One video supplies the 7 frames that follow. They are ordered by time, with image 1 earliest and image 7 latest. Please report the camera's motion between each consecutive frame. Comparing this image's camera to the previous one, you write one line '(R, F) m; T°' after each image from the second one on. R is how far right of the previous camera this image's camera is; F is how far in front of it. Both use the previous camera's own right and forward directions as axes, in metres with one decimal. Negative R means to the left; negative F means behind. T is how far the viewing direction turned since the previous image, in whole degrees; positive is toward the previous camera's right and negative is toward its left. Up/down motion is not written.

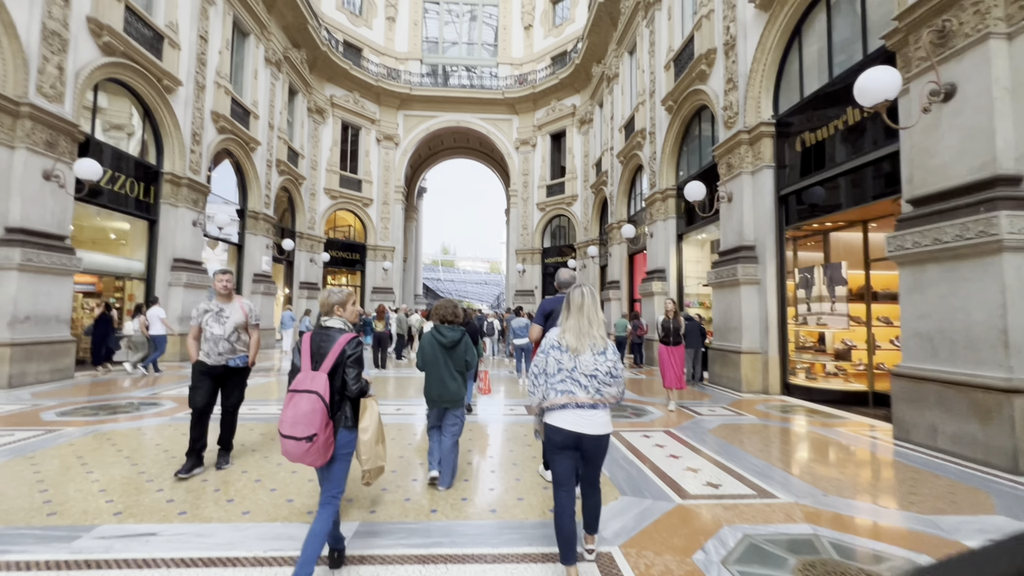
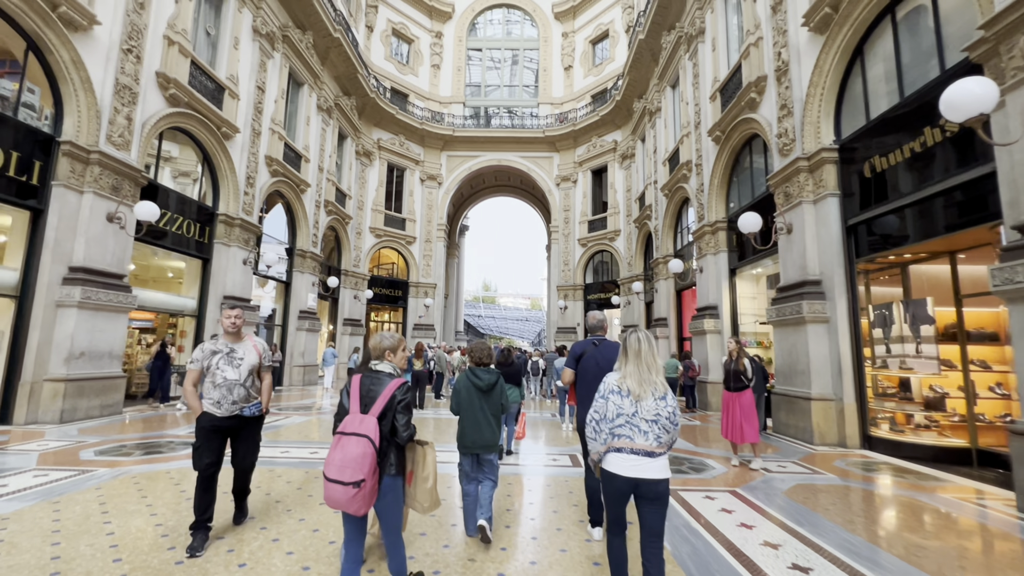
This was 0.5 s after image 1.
(0.0, +0.3) m; -5°
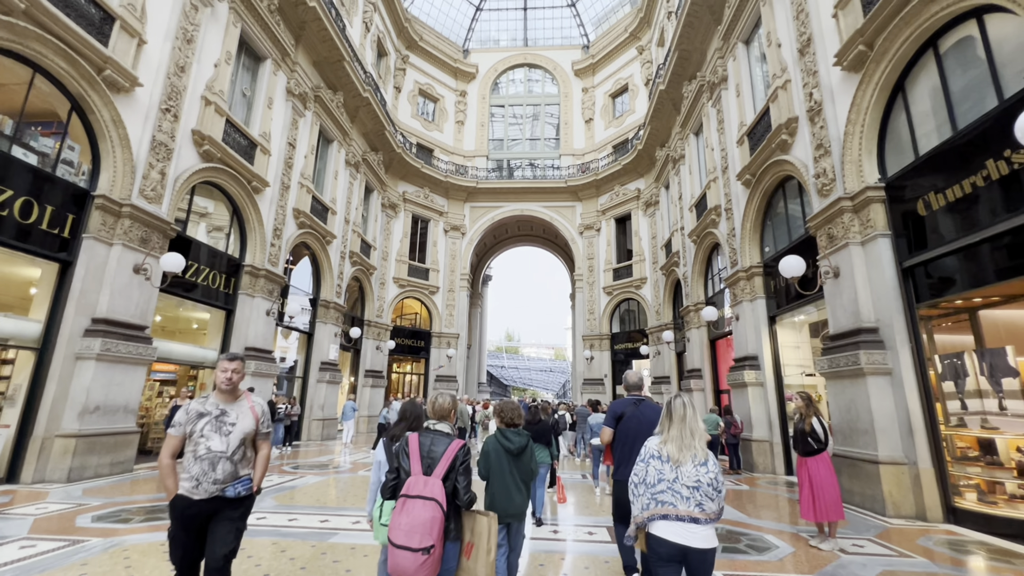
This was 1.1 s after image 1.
(0.0, +0.3) m; -3°
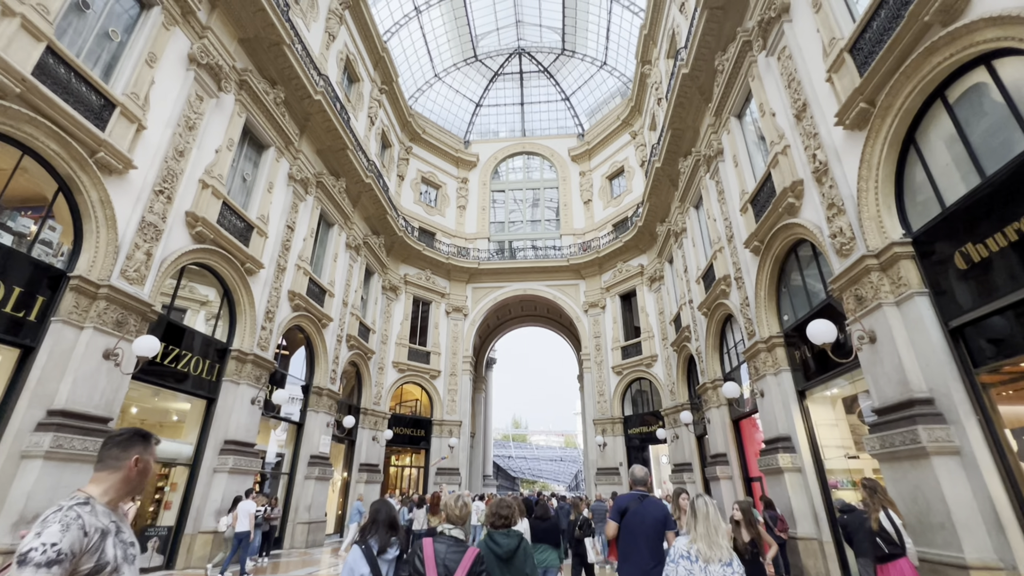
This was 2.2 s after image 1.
(+0.1, +0.5) m; -1°
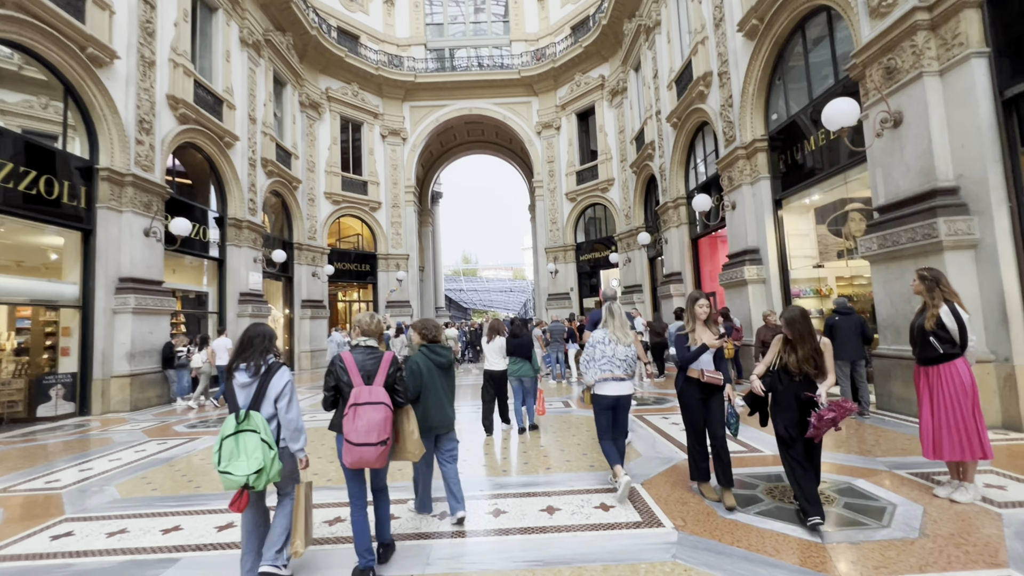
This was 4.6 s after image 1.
(0.0, +1.1) m; +6°
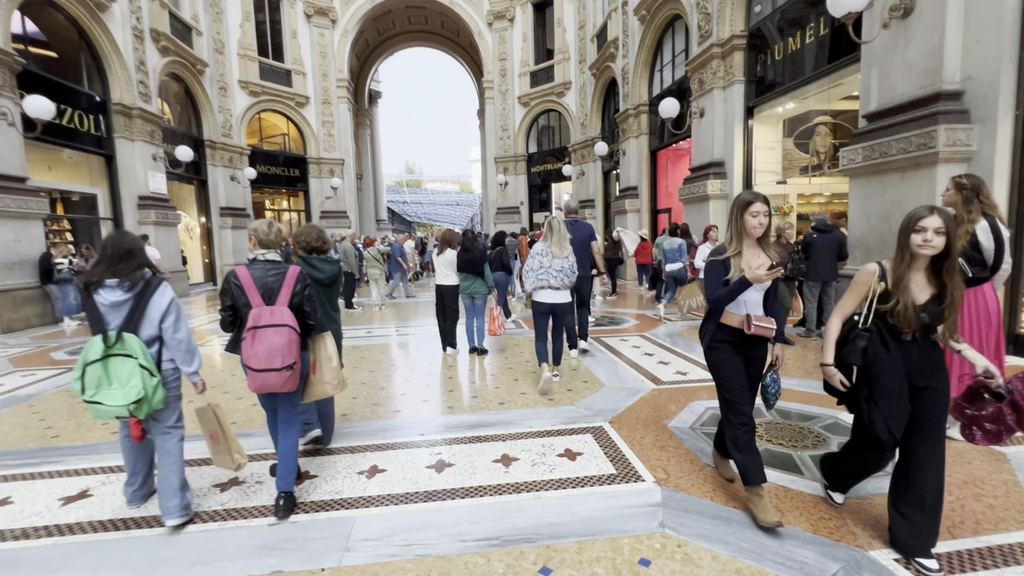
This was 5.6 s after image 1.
(0.0, +0.6) m; +7°
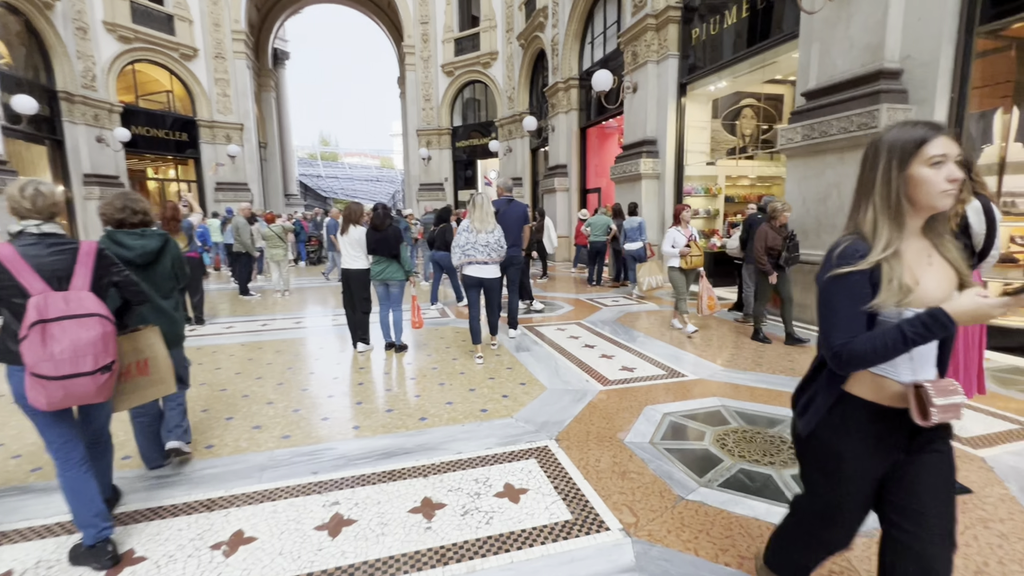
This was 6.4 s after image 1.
(0.0, +0.5) m; +9°
